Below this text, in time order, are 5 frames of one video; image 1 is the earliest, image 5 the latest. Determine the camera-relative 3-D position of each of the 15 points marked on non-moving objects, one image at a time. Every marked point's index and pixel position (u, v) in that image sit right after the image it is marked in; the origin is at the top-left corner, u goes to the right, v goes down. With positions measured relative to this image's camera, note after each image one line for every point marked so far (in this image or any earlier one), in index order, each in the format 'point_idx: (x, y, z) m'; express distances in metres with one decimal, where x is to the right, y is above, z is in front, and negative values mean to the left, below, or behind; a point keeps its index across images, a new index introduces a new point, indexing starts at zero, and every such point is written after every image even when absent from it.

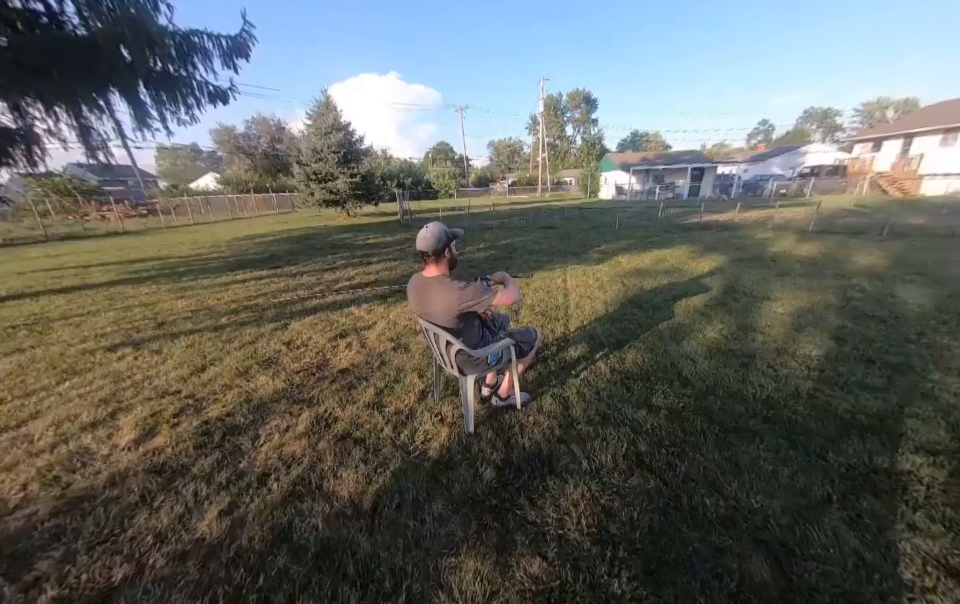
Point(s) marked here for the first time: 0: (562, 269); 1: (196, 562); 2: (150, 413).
0: (+1.3, +0.5, +5.7) m
1: (-1.3, -1.2, +1.7) m
2: (-2.6, -0.8, +2.8) m
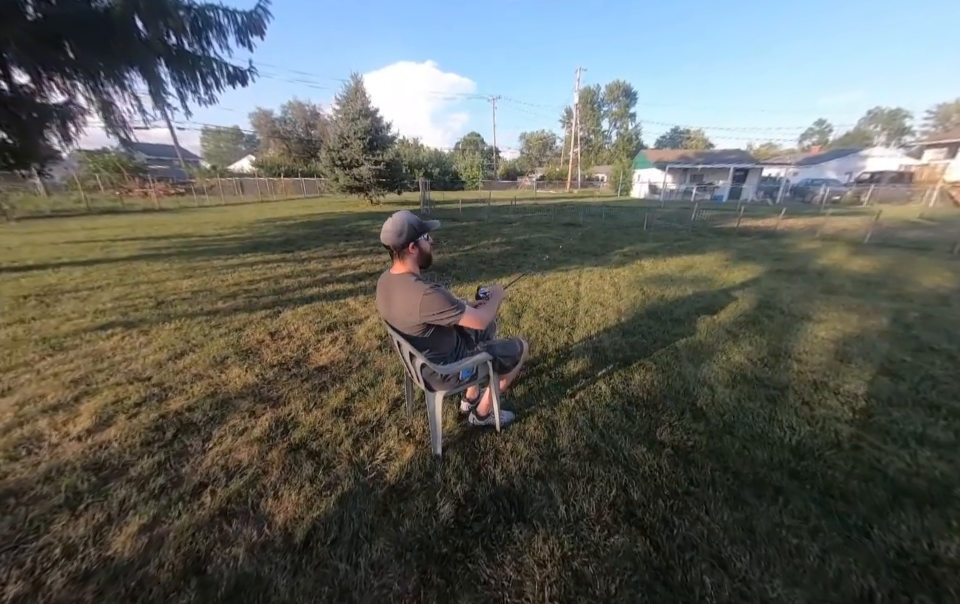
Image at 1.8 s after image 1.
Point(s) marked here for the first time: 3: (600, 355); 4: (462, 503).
0: (+1.4, +0.5, +5.3) m
1: (-1.6, -1.2, +1.5) m
2: (-2.7, -0.7, +2.6) m
3: (+1.1, -0.5, +3.1) m
4: (-0.1, -1.0, +1.8) m
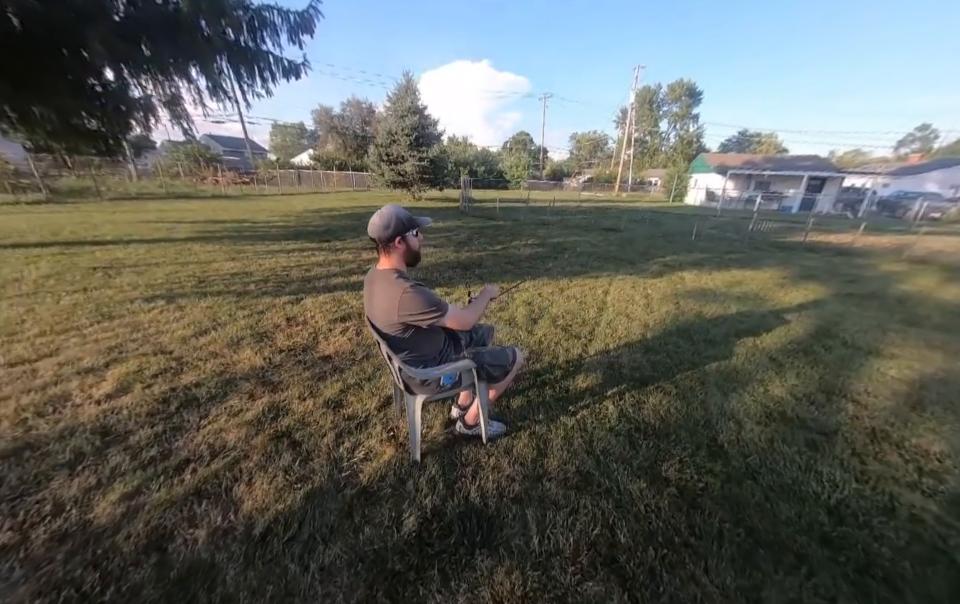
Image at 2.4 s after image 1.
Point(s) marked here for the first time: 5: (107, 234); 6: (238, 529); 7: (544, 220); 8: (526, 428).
0: (+1.8, +0.3, +5.0) m
1: (-1.8, -1.1, +1.6) m
2: (-2.7, -0.5, +2.8) m
3: (+1.1, -0.6, +2.9) m
4: (-0.2, -1.0, +1.7) m
5: (-7.7, +1.4, +7.4) m
6: (-1.1, -1.1, +1.7) m
7: (+1.6, +2.2, +9.7) m
8: (+0.3, -0.8, +2.3) m
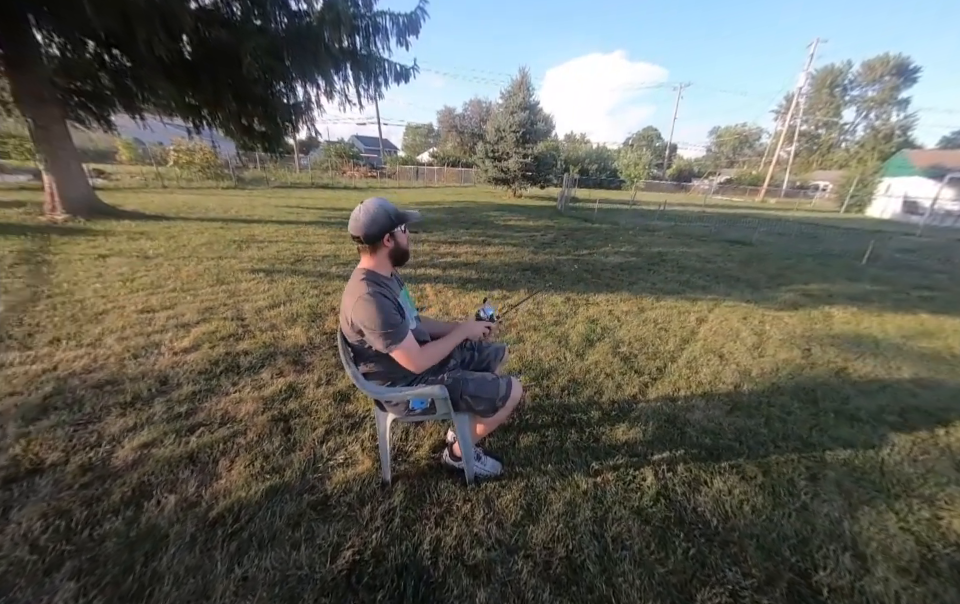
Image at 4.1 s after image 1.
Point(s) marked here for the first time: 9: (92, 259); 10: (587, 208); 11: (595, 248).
0: (+2.6, 0.0, +4.0) m
1: (-2.0, -0.9, +1.8) m
2: (-2.4, -0.2, +3.2) m
3: (+1.2, -0.8, +2.2) m
4: (-0.5, -1.1, +1.5) m
5: (-5.6, +2.2, +9.0) m
6: (-1.3, -1.0, +1.7) m
7: (+4.1, +1.8, +8.5) m
8: (+0.2, -0.9, +1.8) m
9: (-4.8, +0.5, +4.4) m
10: (+3.8, +3.2, +12.2) m
11: (+1.9, +0.9, +5.9) m
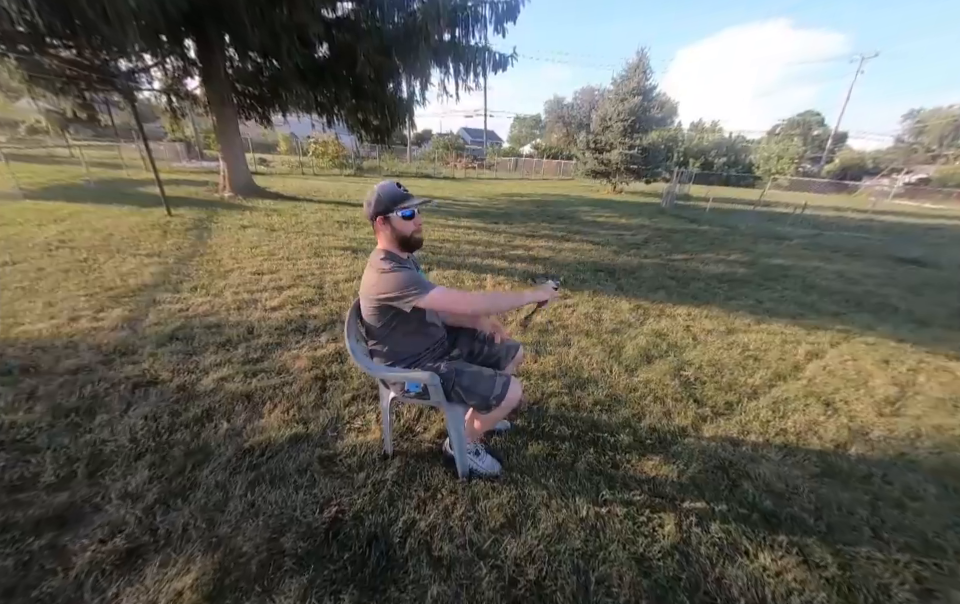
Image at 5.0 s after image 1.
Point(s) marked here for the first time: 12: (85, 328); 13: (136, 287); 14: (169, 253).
0: (+3.1, -0.3, +3.1) m
1: (-1.9, -0.6, +2.3) m
2: (-1.9, +0.1, +3.8) m
3: (+1.2, -0.9, +1.8) m
4: (-0.6, -1.0, +1.6) m
5: (-3.0, +2.9, +10.1) m
6: (-1.3, -0.8, +2.0) m
7: (+6.0, +1.4, +6.9) m
8: (+0.2, -0.9, +1.7) m
9: (-3.7, +1.1, +5.5) m
10: (+6.9, +2.8, +10.6) m
11: (+3.1, +0.7, +5.1) m
12: (-3.1, -0.2, +2.8) m
13: (-3.3, +0.1, +3.4) m
14: (-3.7, +0.6, +4.3) m
